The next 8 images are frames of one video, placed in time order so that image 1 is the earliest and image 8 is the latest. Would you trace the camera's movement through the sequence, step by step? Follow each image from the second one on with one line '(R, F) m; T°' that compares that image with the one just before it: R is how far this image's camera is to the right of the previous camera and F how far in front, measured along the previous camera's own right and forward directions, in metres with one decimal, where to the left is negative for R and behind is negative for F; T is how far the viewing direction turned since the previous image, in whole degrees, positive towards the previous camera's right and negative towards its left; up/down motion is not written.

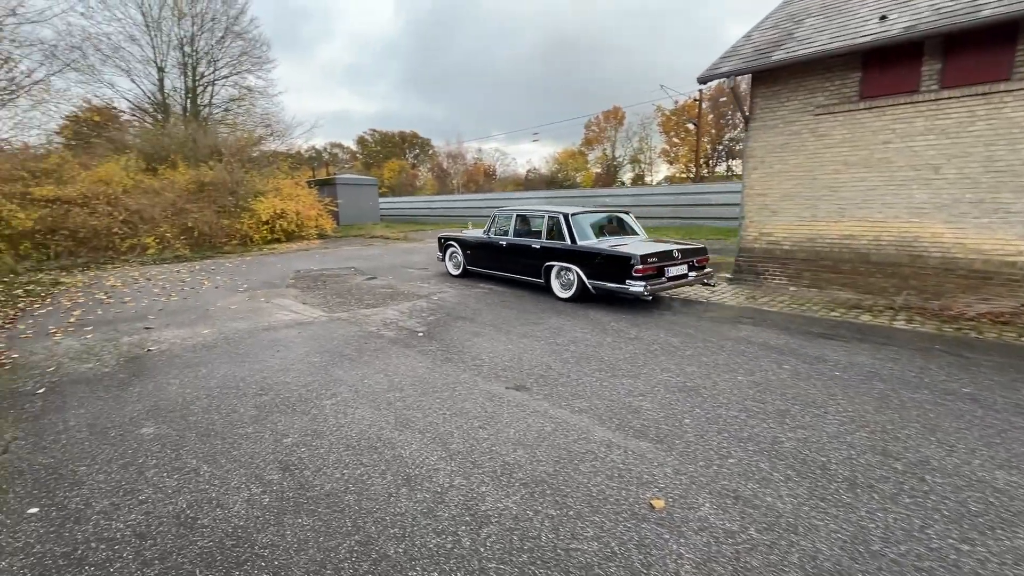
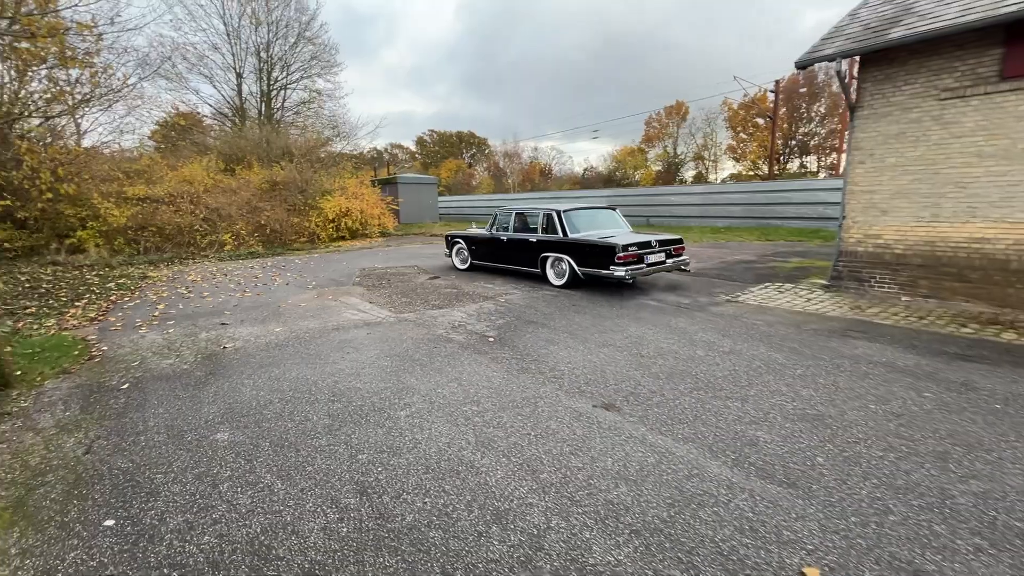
(-0.3, +0.3) m; -6°
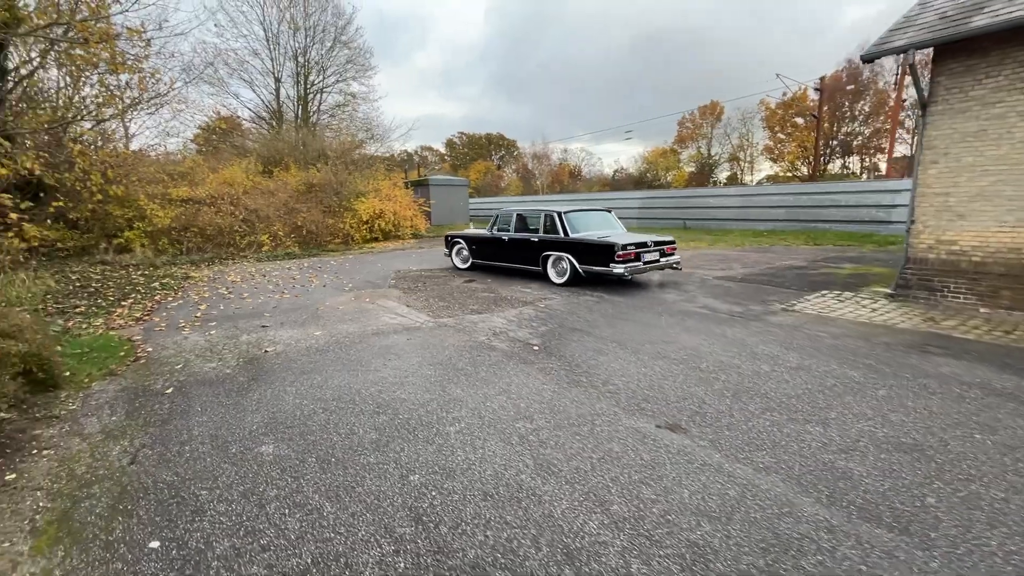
(-0.2, +0.2) m; -3°
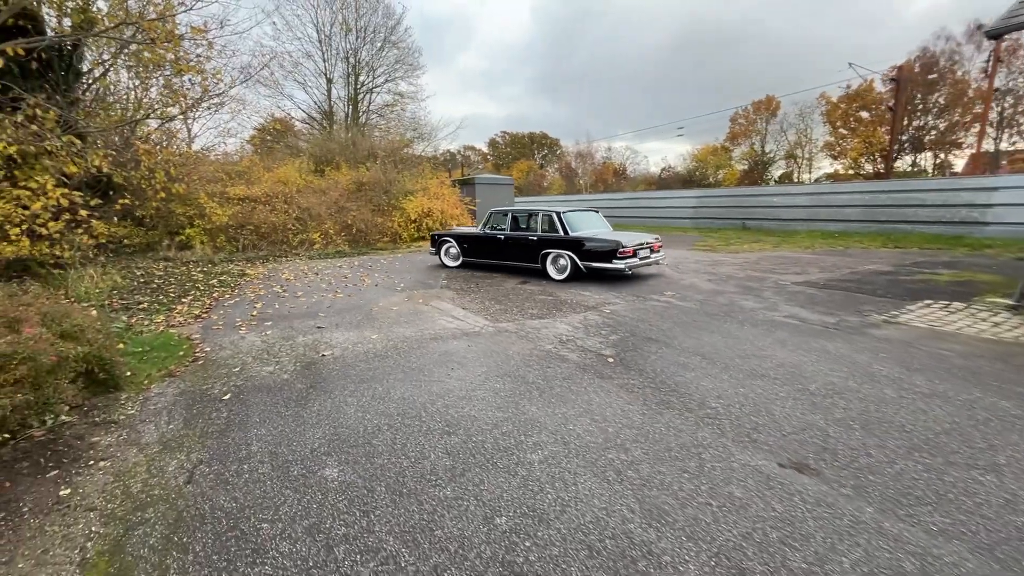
(-0.3, +0.4) m; -5°
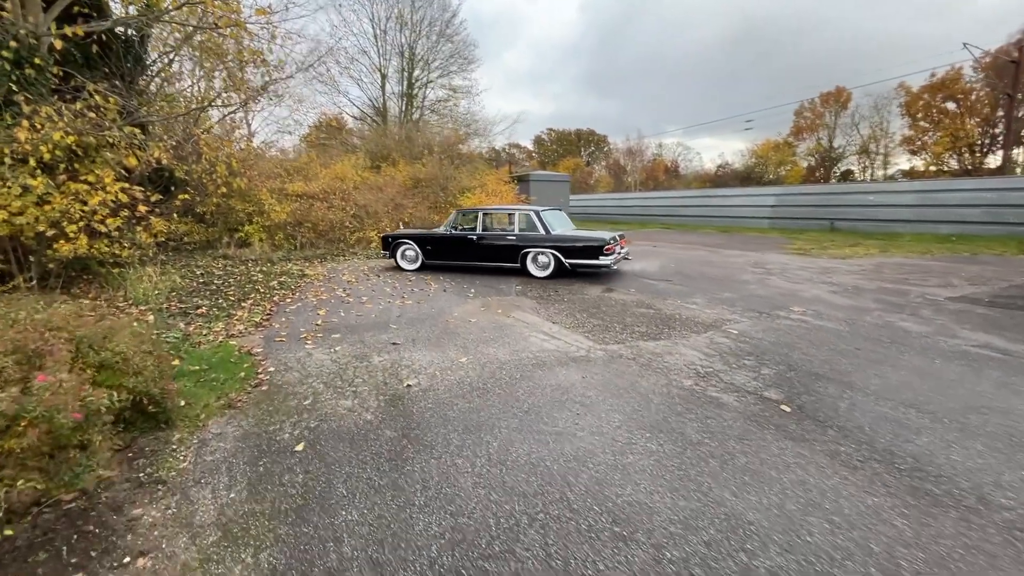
(-0.7, +0.9) m; -5°
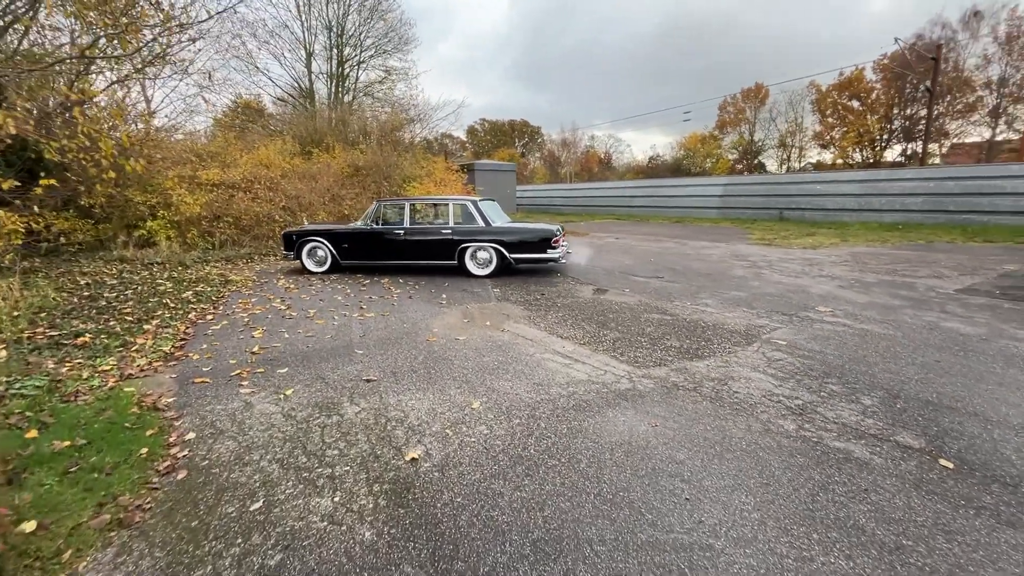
(-0.6, +1.2) m; +8°
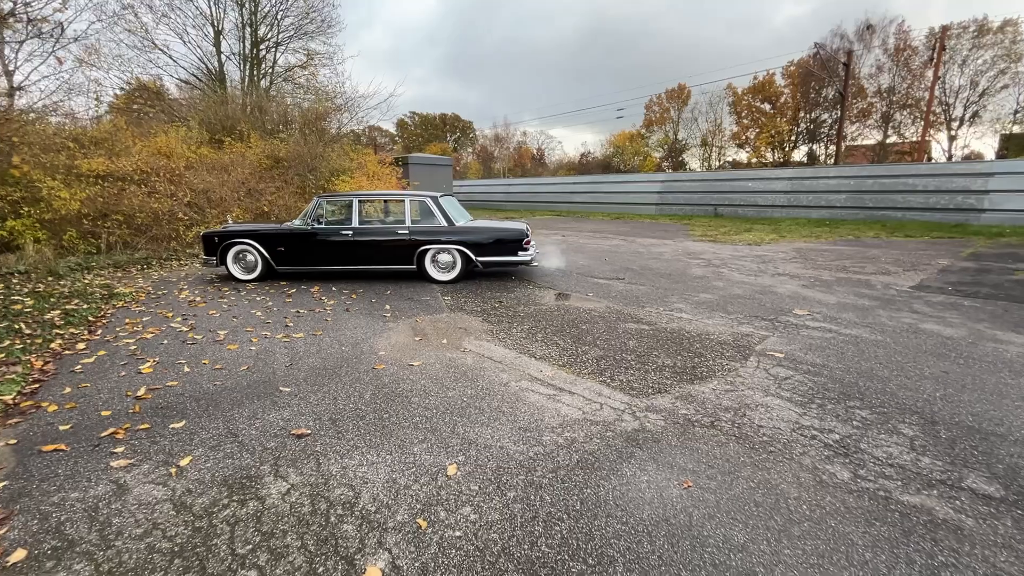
(-0.2, +0.8) m; +8°
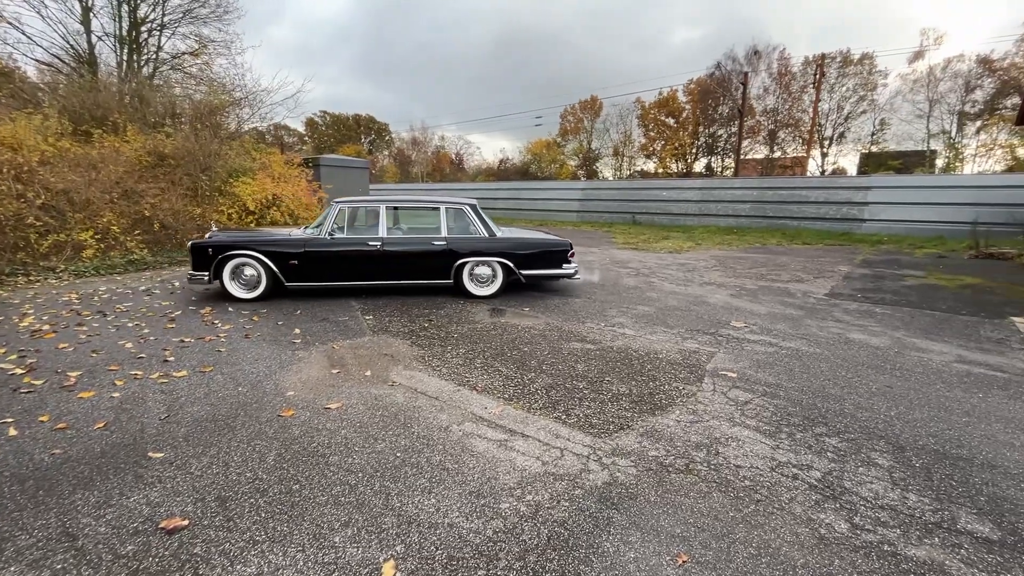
(-0.1, +0.5) m; +10°
